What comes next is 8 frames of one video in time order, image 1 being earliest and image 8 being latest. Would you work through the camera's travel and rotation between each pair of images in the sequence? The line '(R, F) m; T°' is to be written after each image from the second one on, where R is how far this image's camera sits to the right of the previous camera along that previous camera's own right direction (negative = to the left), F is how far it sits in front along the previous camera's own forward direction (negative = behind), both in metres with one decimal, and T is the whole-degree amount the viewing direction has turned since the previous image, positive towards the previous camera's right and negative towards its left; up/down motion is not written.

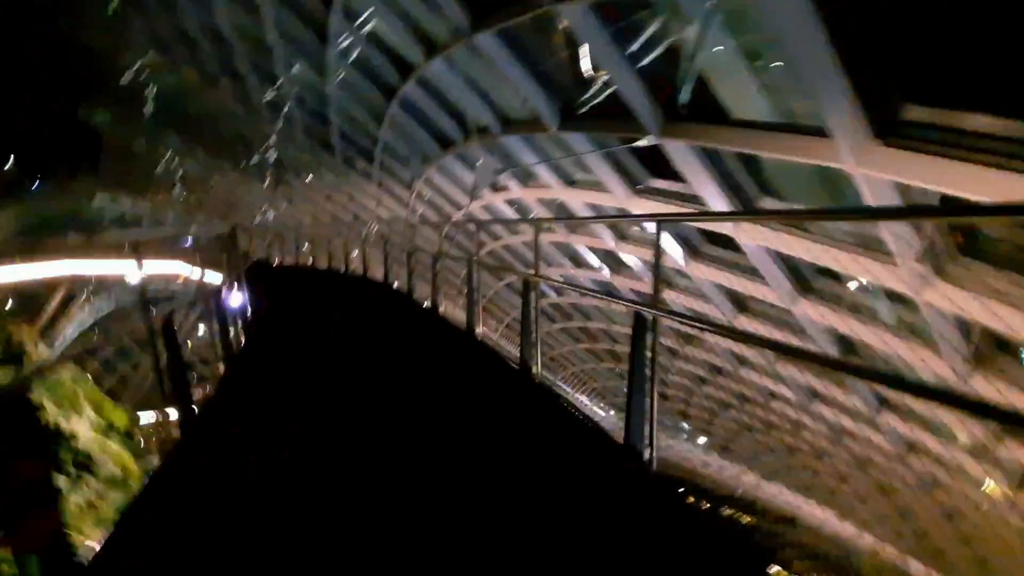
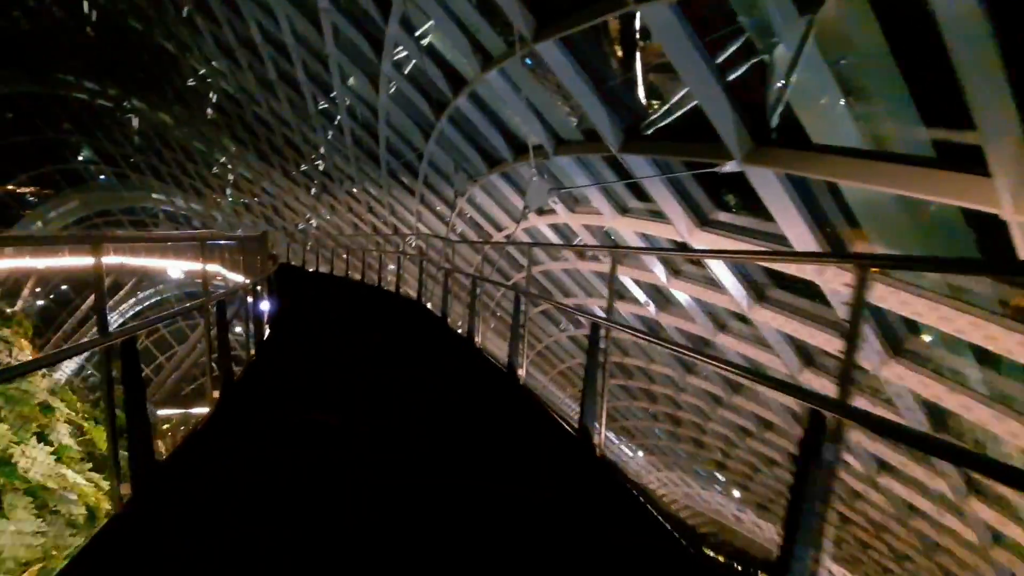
(-0.2, +0.7) m; -4°
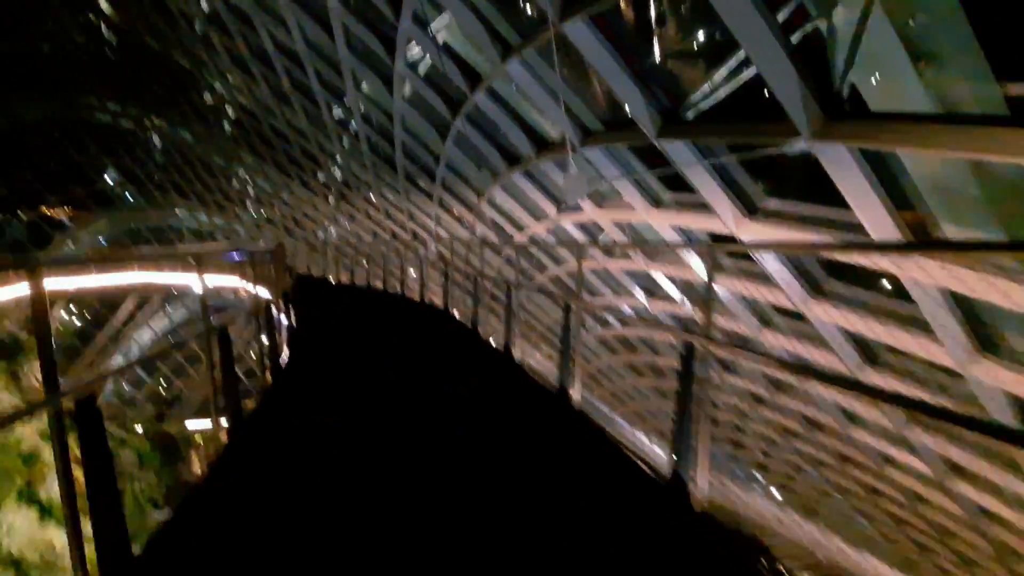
(-0.2, +0.6) m; -2°
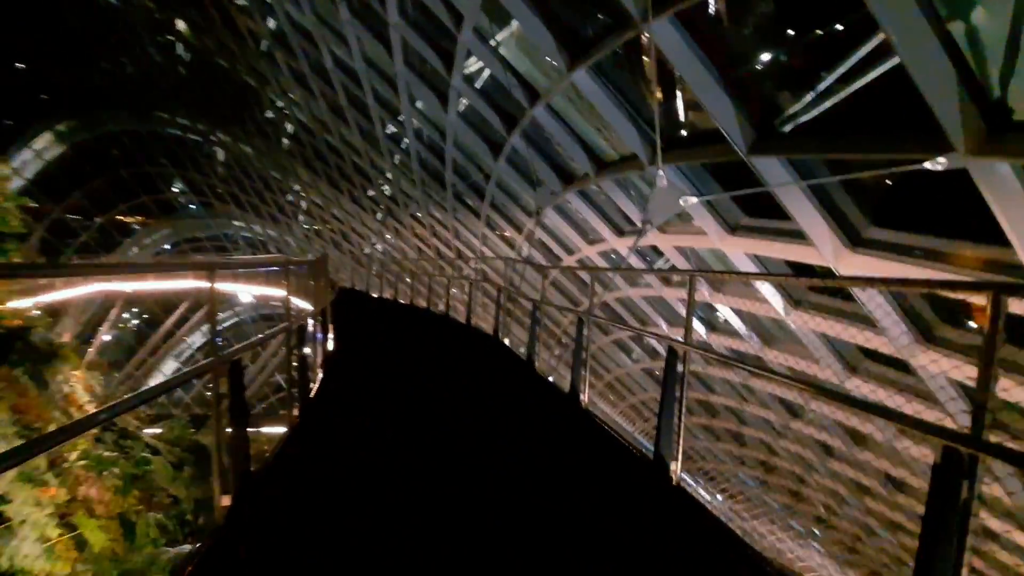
(-0.3, +0.7) m; -5°
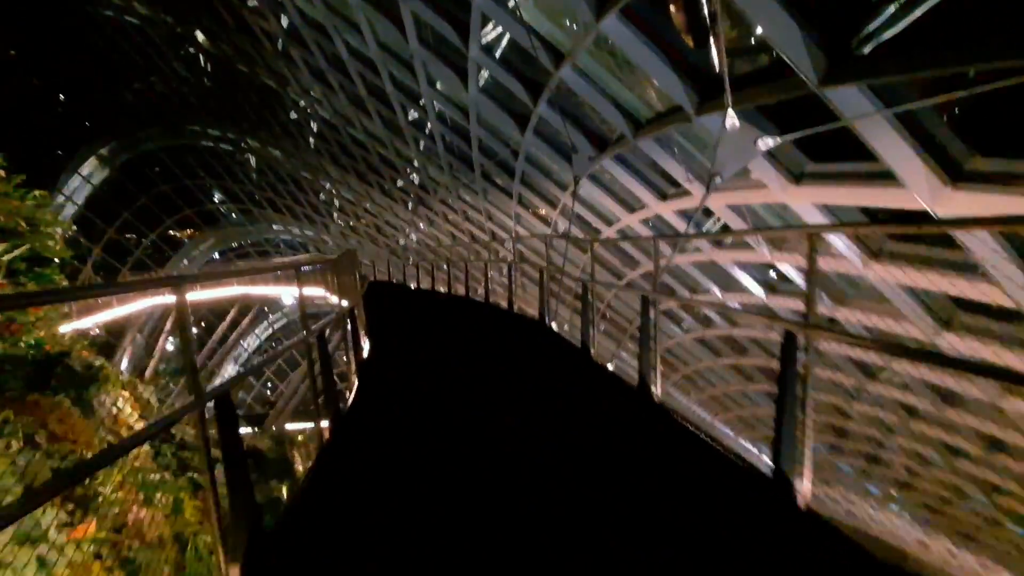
(-0.1, +0.6) m; -4°
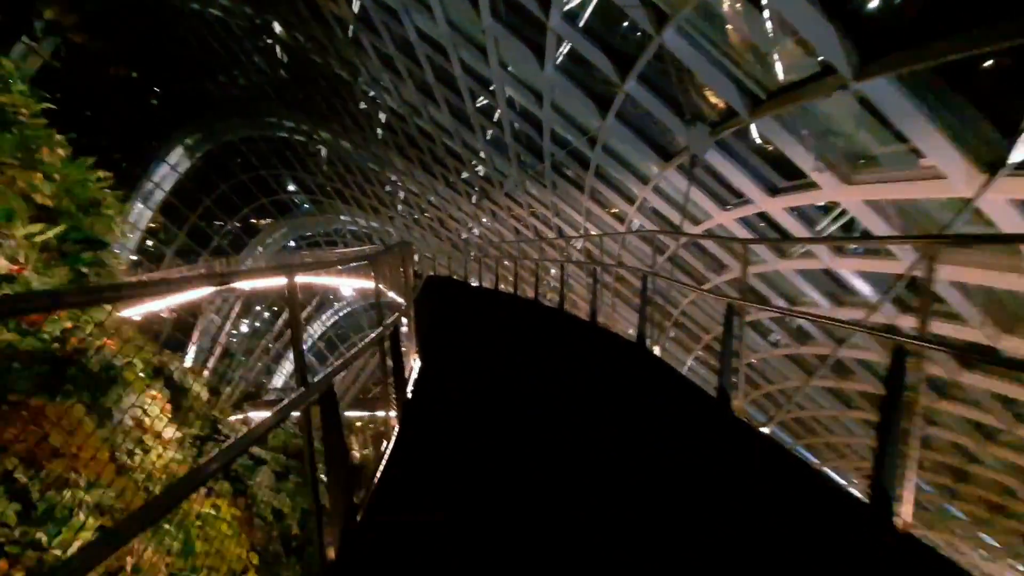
(-0.3, +1.3) m; -7°
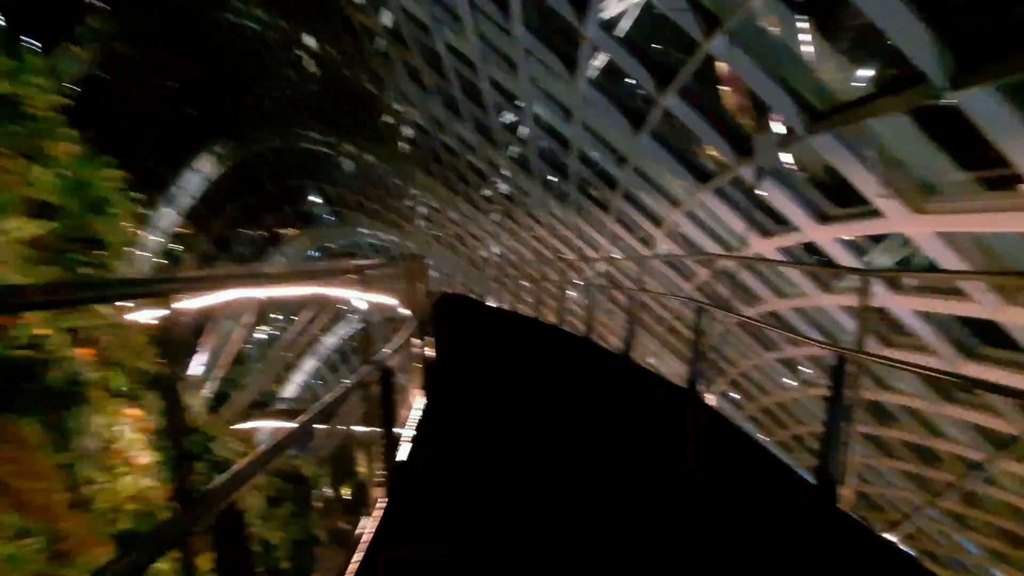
(-0.1, +0.8) m; -2°
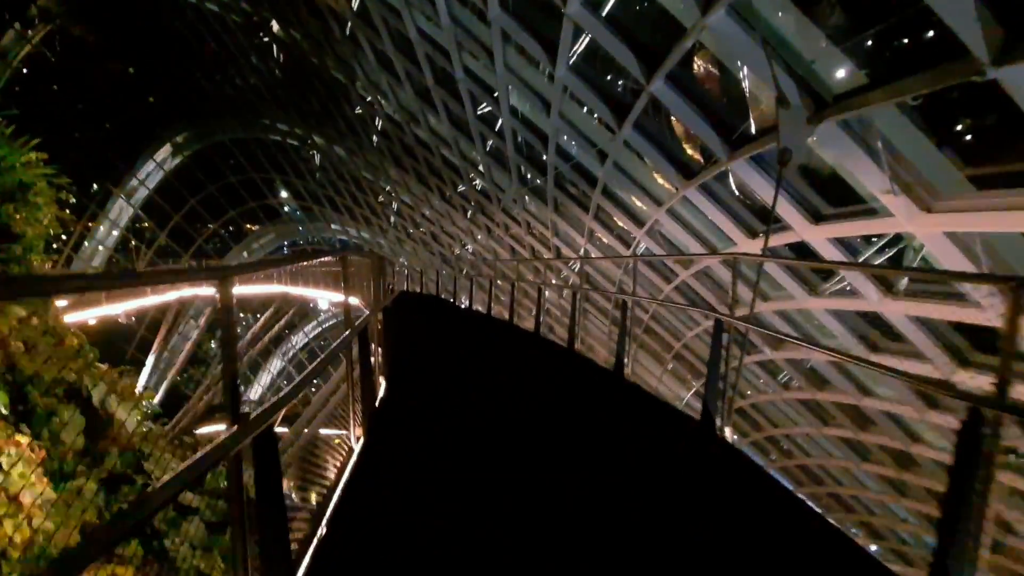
(0.0, +0.8) m; +3°
